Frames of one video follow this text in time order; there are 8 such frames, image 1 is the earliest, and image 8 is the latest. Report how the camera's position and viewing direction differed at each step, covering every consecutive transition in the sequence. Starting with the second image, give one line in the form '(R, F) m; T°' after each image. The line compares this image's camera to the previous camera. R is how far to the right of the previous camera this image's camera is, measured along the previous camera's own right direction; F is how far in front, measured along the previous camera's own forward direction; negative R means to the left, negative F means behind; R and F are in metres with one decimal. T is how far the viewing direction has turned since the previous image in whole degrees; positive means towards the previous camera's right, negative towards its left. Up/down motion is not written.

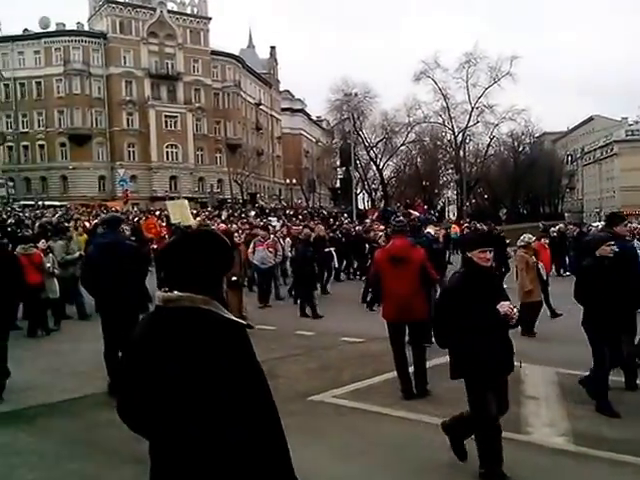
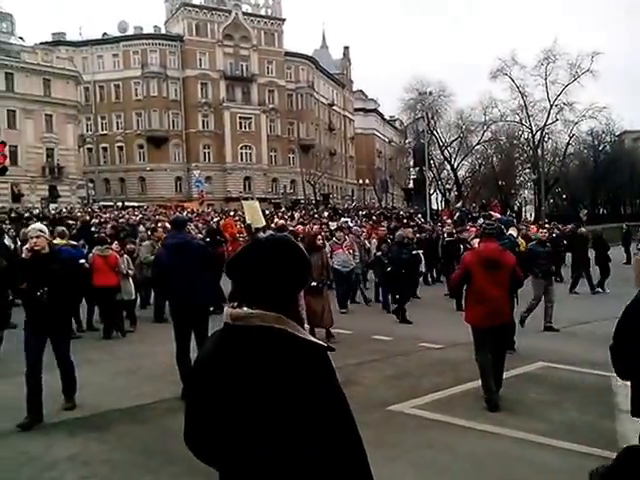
(-0.1, +0.4) m; -6°
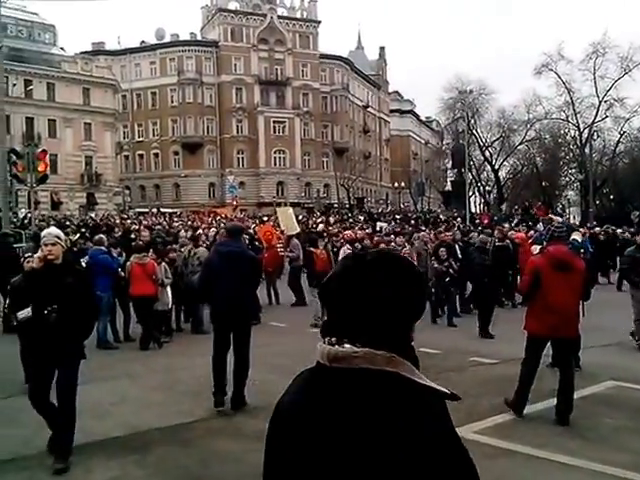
(-0.2, +0.7) m; -3°
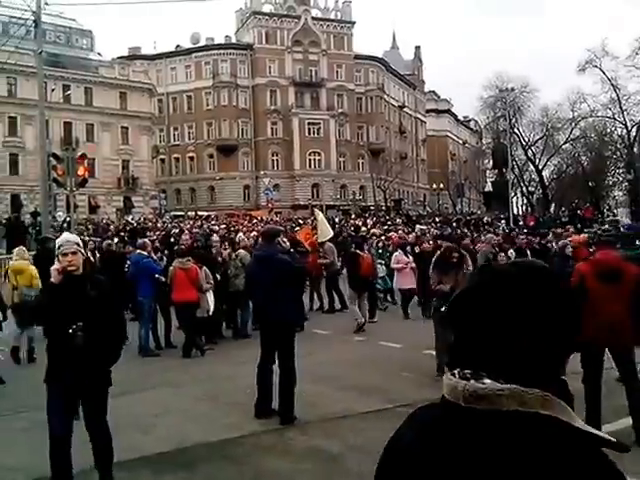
(-0.2, +0.5) m; -3°
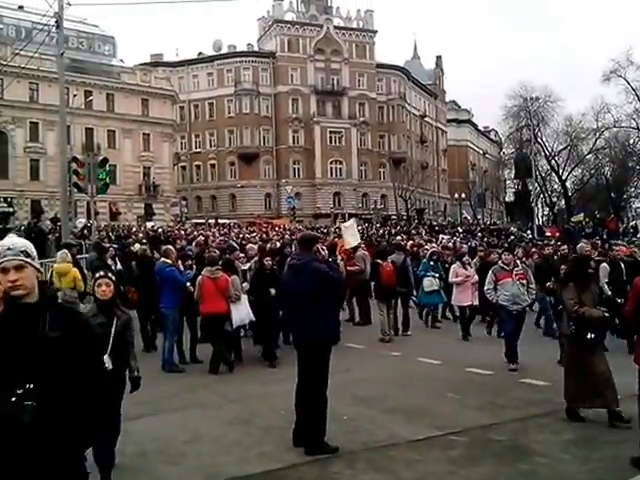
(-0.3, +0.6) m; -1°
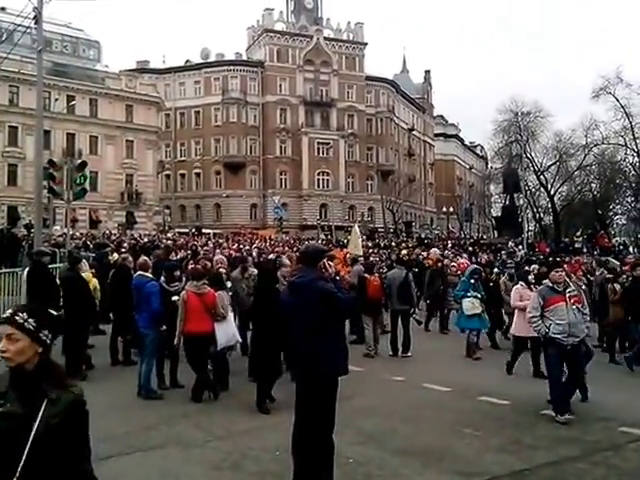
(-0.2, +1.1) m; +1°
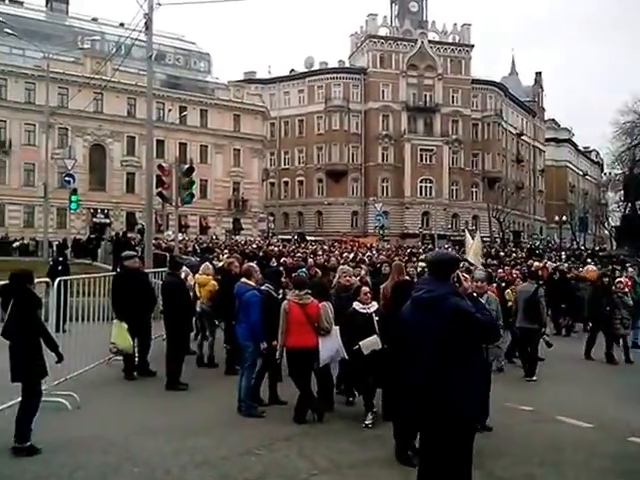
(-0.2, +0.9) m; -8°
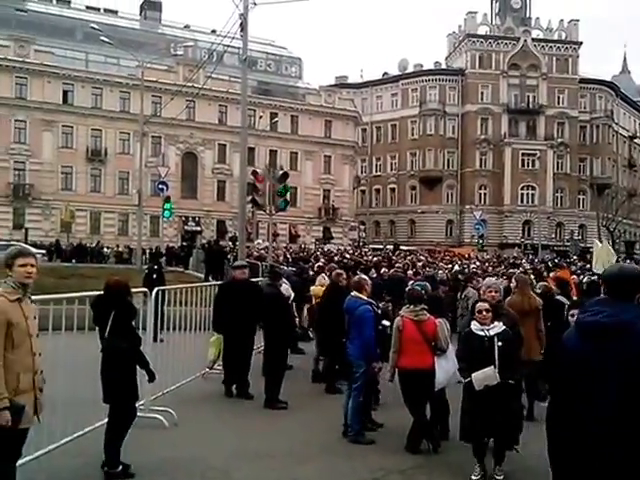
(-1.2, +2.8) m; -7°
